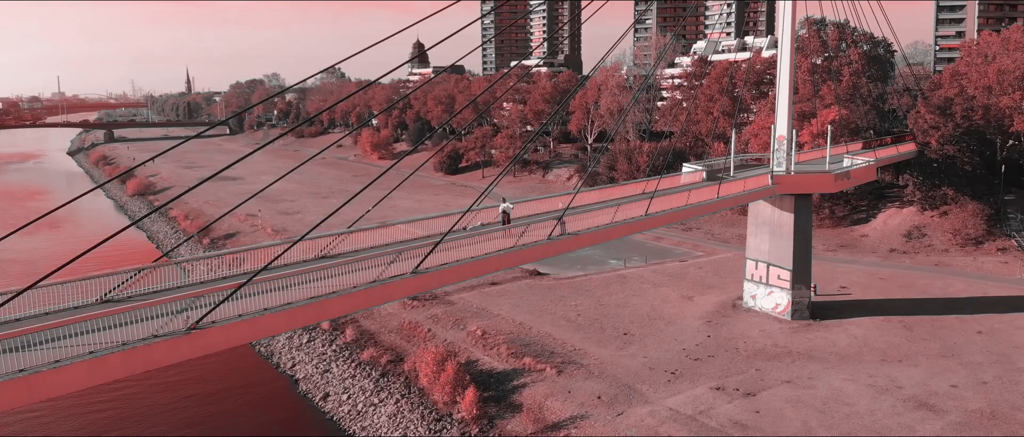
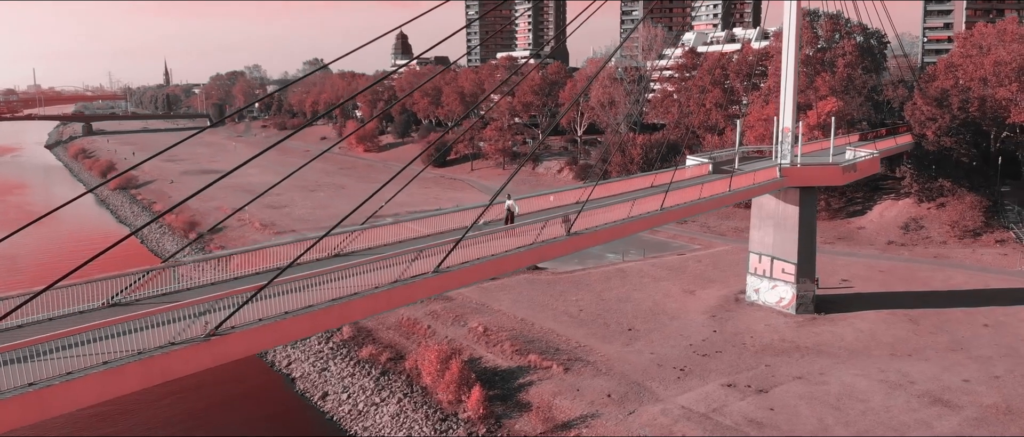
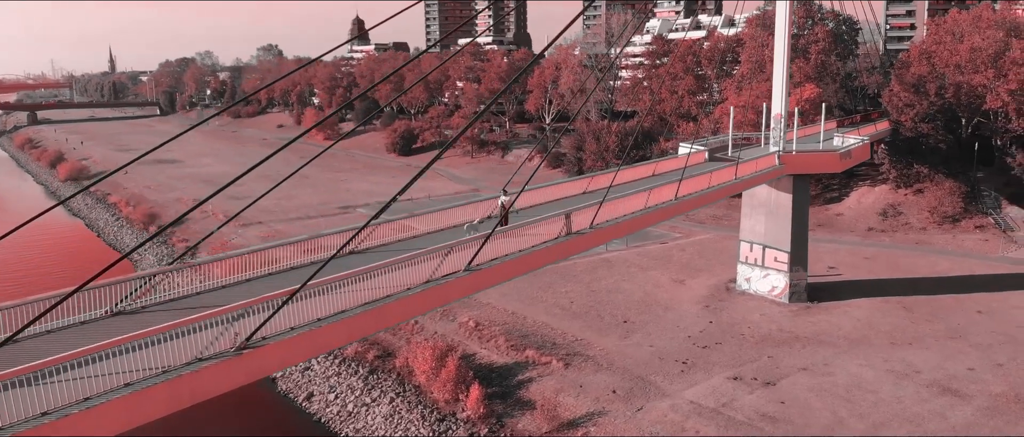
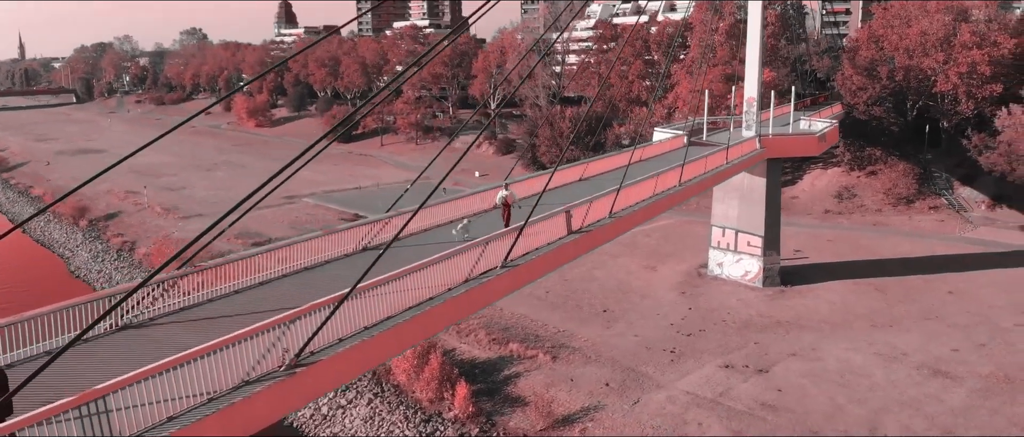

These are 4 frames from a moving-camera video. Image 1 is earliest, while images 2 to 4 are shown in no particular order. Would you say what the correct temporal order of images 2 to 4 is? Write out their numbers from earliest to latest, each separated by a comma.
2, 3, 4
